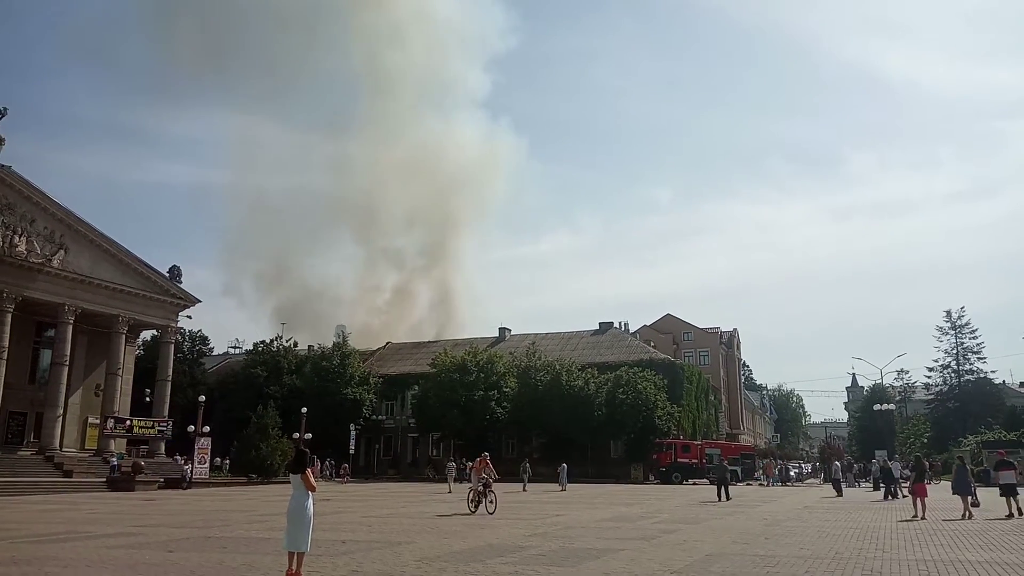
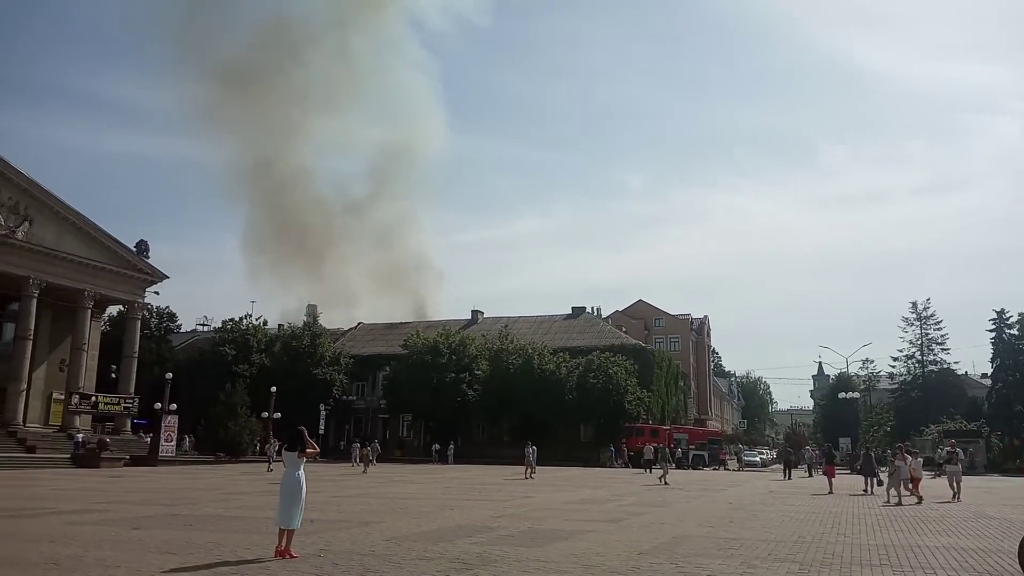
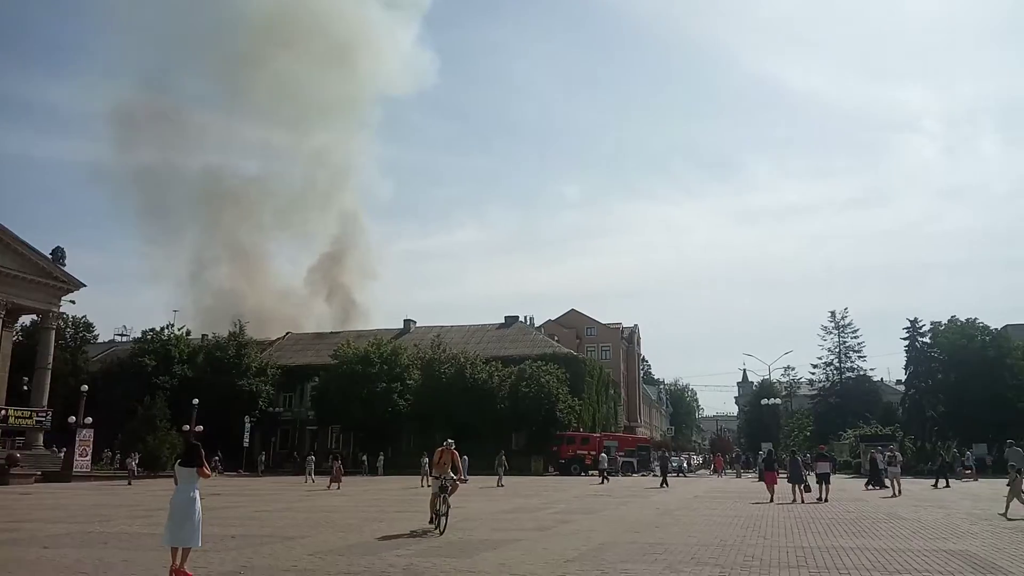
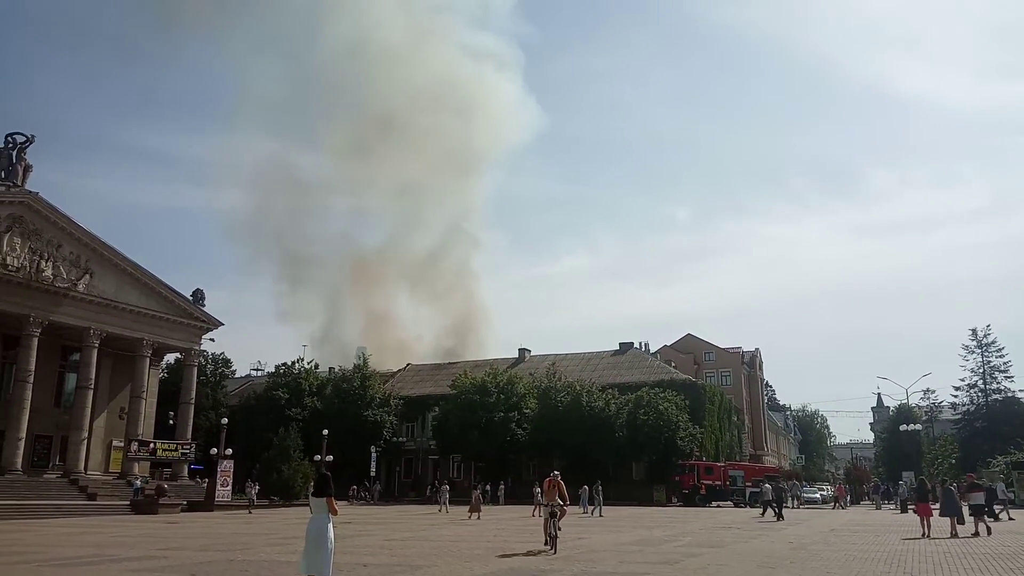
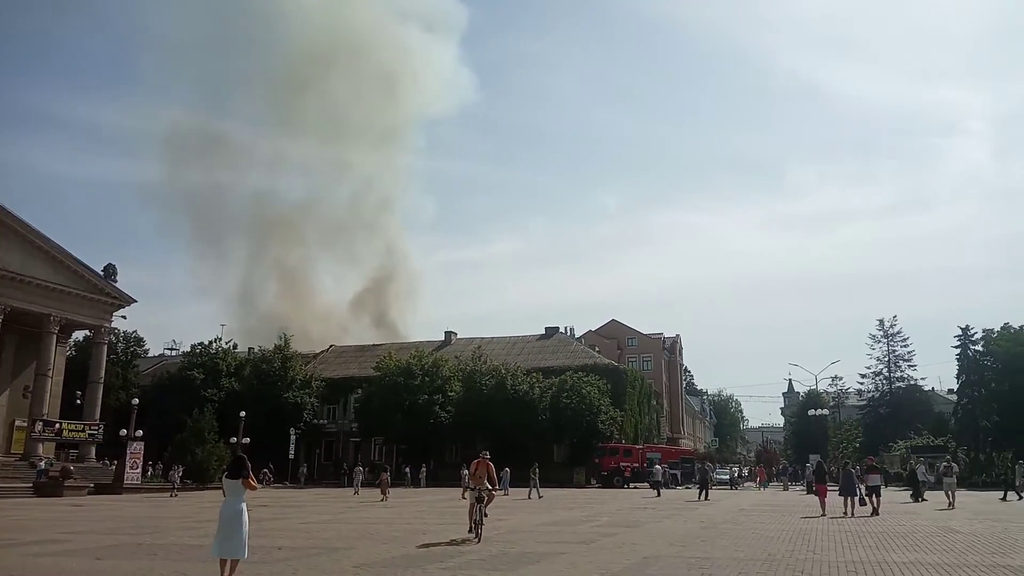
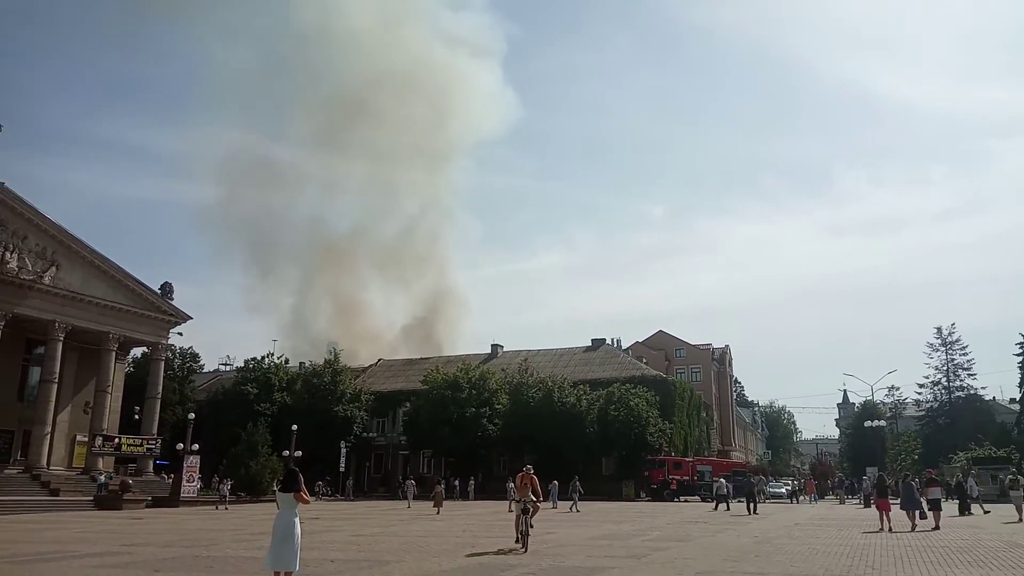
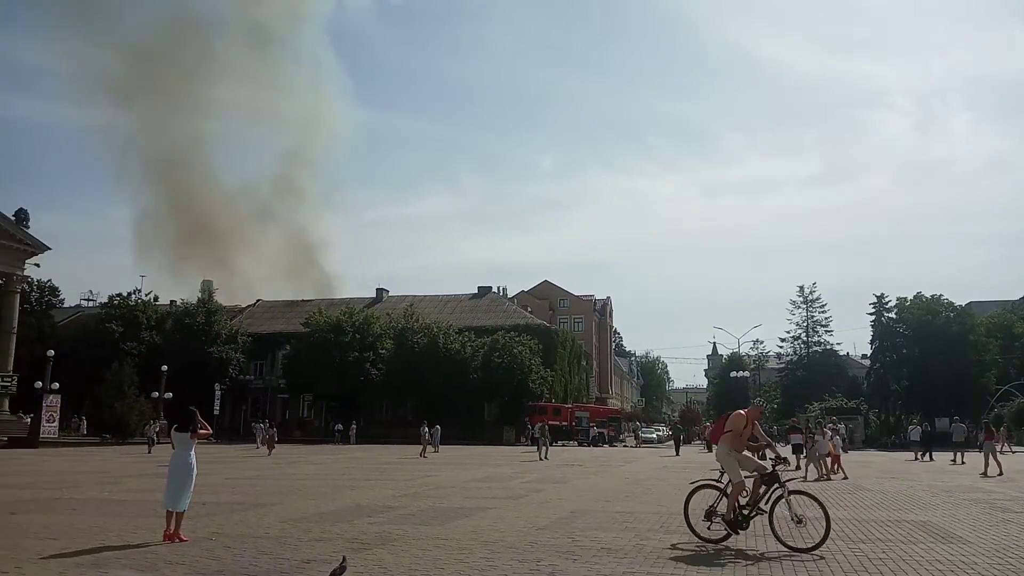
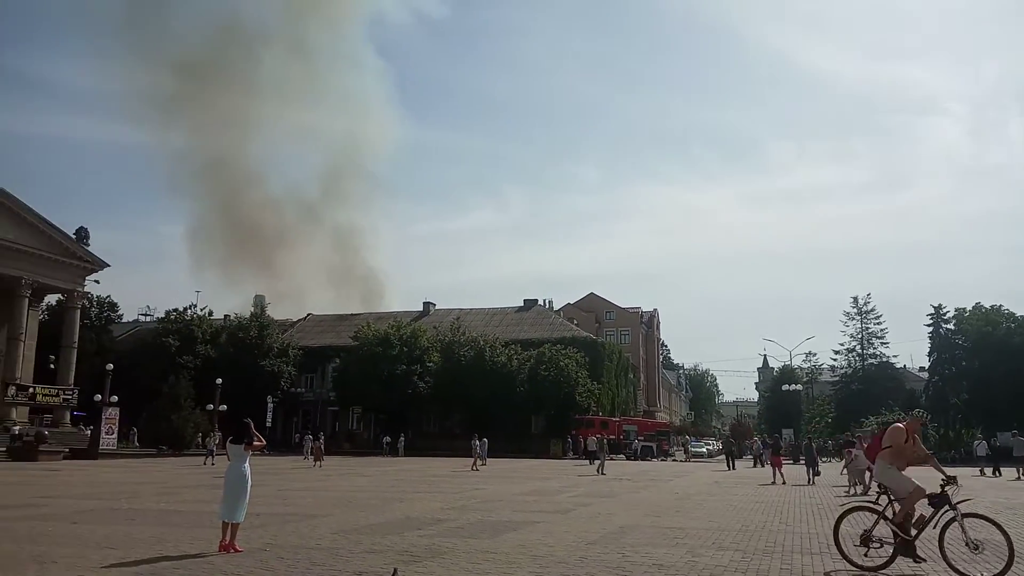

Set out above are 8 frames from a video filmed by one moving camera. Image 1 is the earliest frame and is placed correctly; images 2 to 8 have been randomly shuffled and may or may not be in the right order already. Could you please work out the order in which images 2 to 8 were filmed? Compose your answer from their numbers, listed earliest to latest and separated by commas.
4, 6, 5, 3, 7, 8, 2
